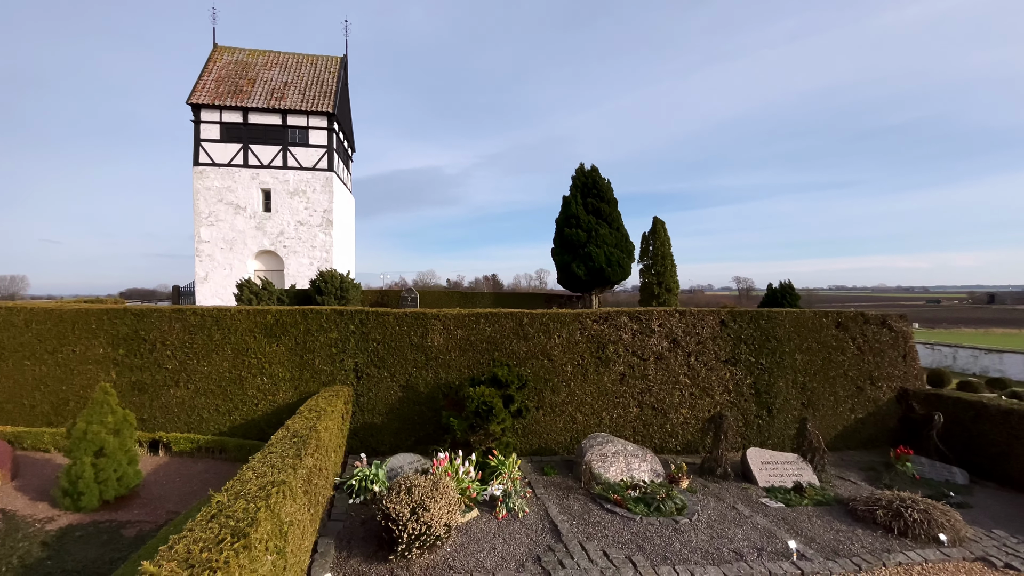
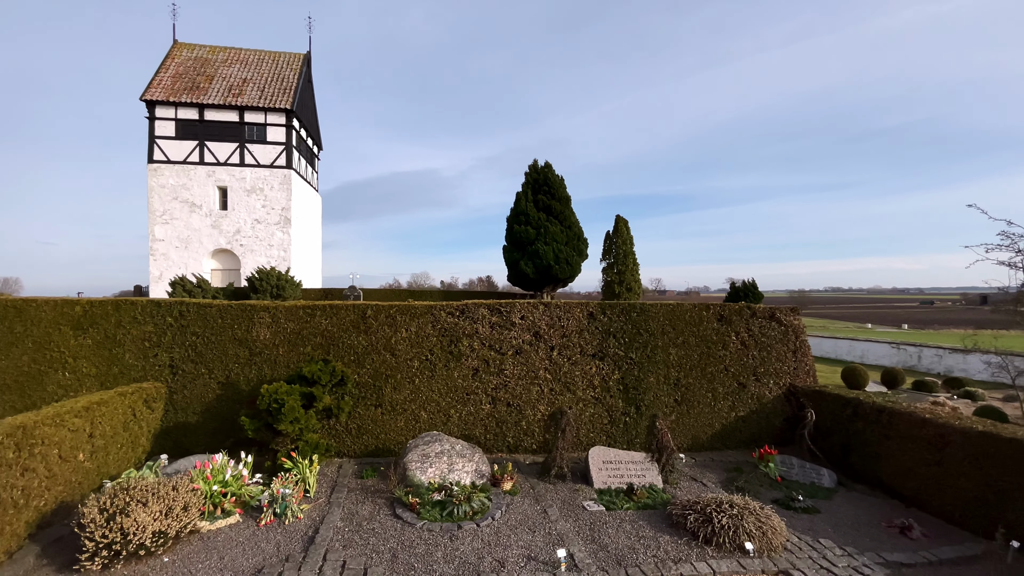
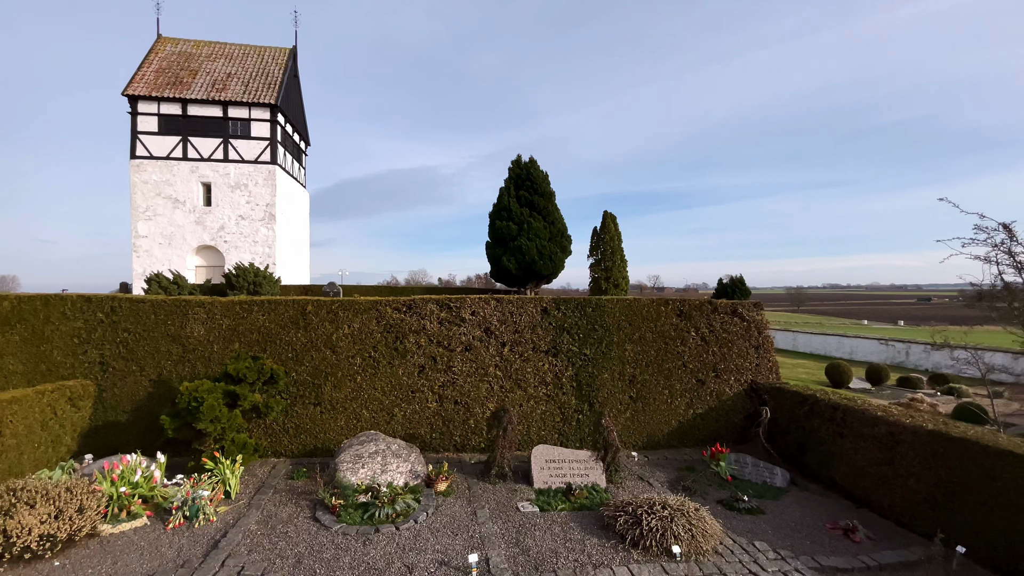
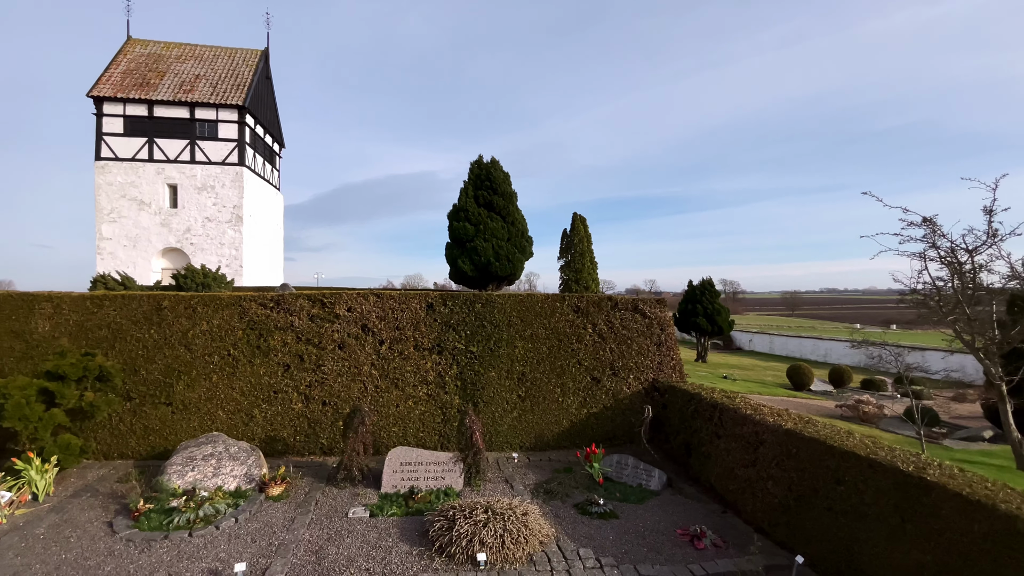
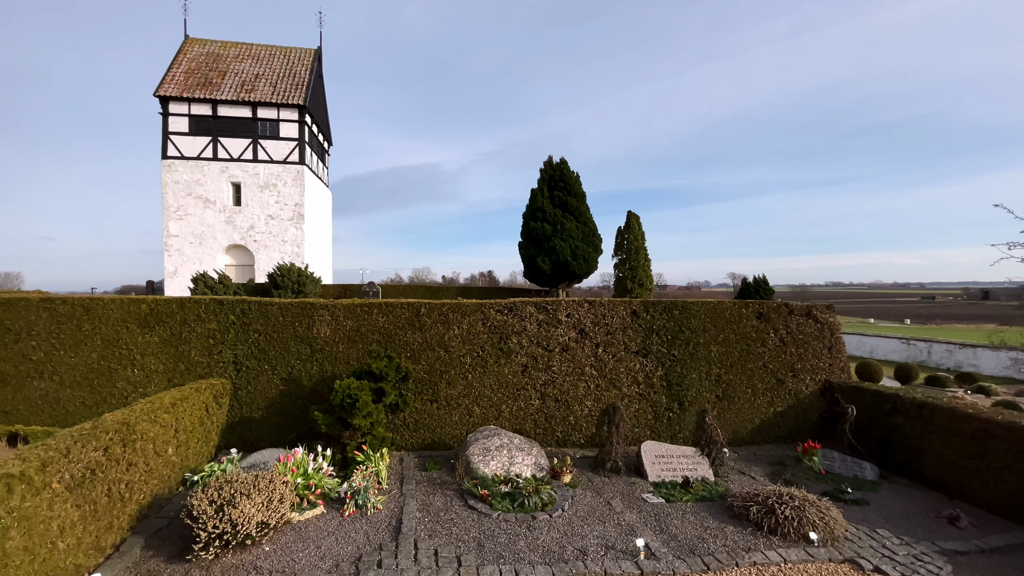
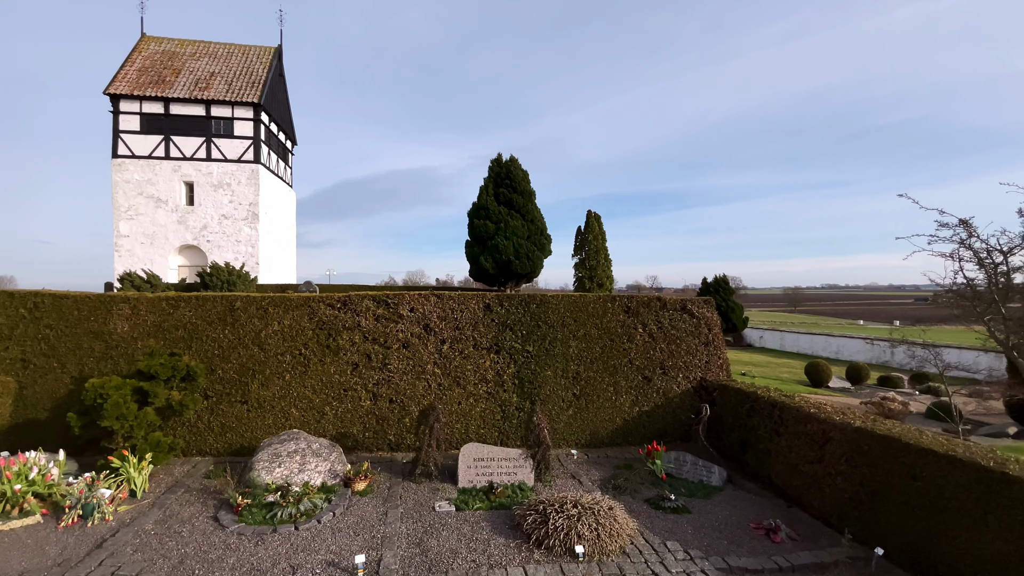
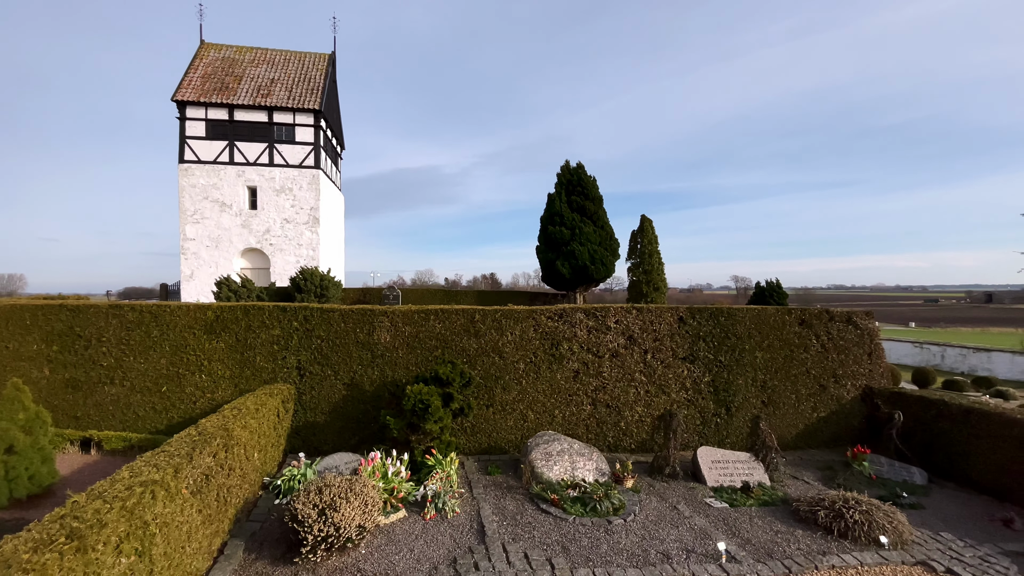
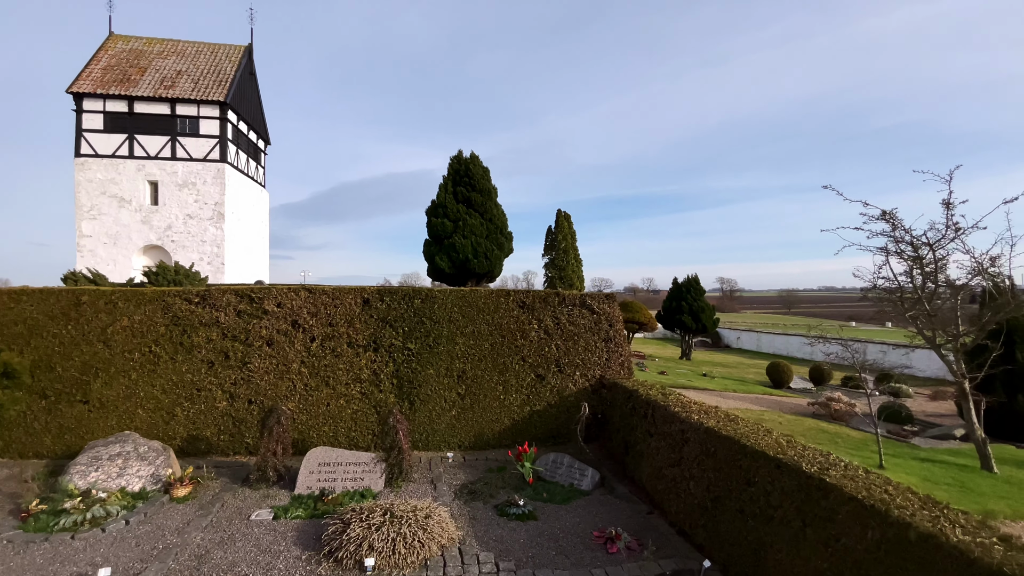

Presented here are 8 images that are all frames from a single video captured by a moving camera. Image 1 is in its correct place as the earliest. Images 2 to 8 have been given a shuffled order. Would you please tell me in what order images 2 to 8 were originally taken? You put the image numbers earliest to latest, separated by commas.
7, 5, 2, 3, 6, 4, 8
